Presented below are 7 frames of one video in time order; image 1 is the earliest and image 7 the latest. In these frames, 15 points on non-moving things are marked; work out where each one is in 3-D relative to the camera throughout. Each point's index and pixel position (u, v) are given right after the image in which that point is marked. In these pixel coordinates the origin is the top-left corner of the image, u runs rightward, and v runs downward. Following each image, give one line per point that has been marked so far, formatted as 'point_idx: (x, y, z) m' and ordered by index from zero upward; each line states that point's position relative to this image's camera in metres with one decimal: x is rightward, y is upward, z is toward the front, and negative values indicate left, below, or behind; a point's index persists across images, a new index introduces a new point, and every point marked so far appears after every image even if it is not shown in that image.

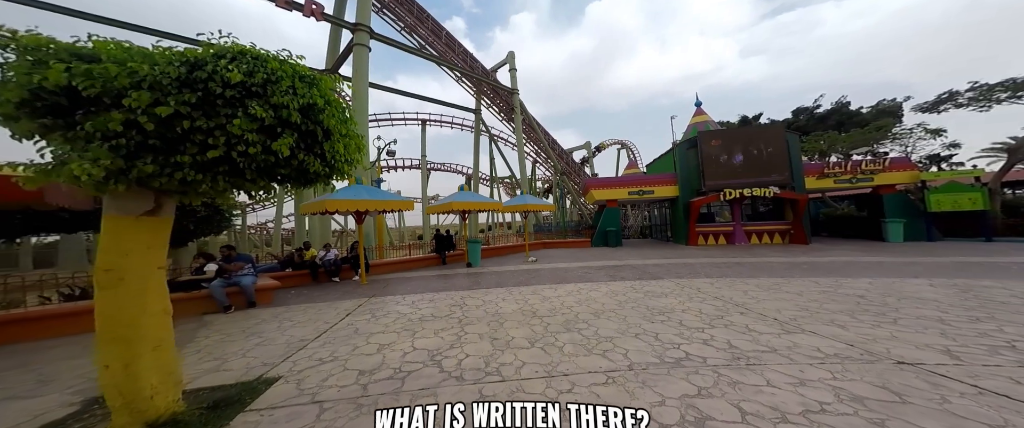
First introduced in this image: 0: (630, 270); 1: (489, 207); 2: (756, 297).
0: (+3.5, -1.7, +8.6) m
1: (-0.9, +0.3, +10.6) m
2: (+4.5, -1.5, +5.3) m
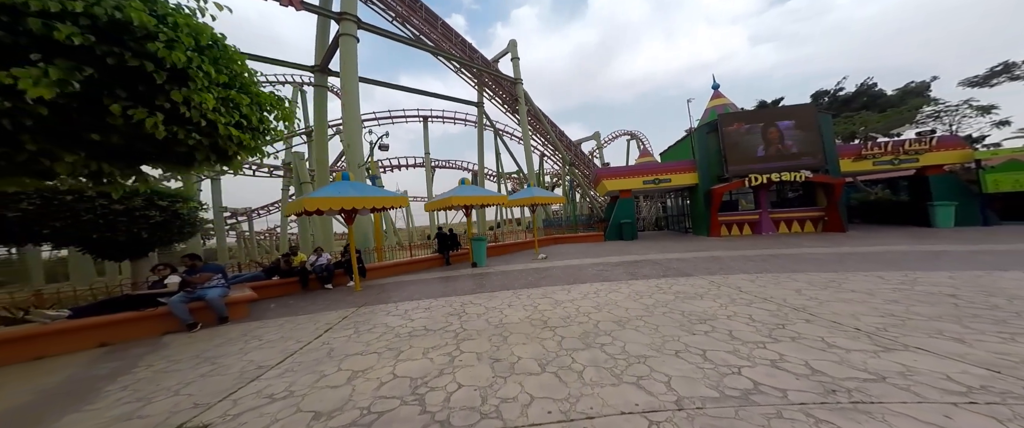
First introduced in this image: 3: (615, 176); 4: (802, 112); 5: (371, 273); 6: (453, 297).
0: (+3.7, -1.4, +7.7) m
1: (-0.7, +0.4, +9.7) m
2: (+4.6, -1.3, +4.3) m
3: (+5.4, +2.0, +14.5) m
4: (+12.7, +4.4, +12.1) m
5: (-4.3, -1.8, +8.8) m
6: (-1.2, -1.7, +6.0) m
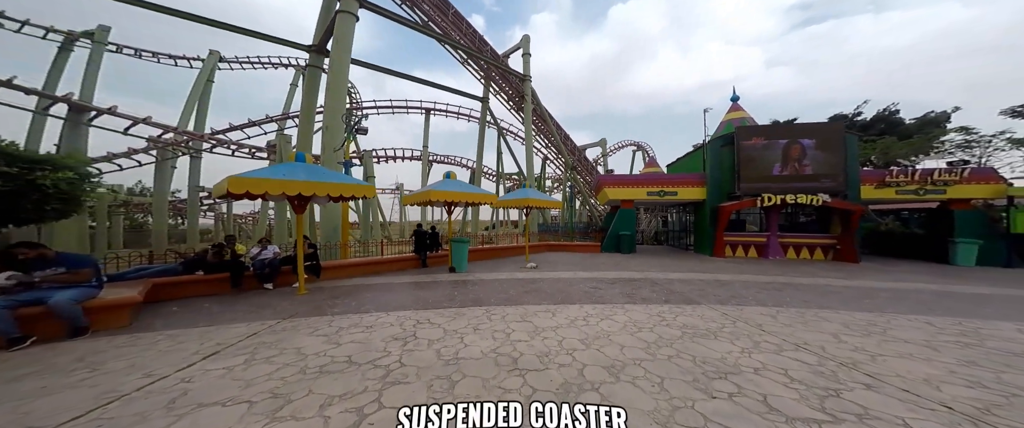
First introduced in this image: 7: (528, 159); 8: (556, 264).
0: (+3.1, -1.7, +6.6) m
1: (-1.2, +0.4, +8.6) m
2: (+4.1, -1.6, +3.3) m
3: (+4.9, +1.4, +13.6) m
4: (+12.3, +3.4, +11.4) m
5: (-5.0, -1.6, +7.6) m
6: (-1.8, -1.7, +4.9) m
7: (+0.9, +3.0, +16.4) m
8: (+1.4, -1.8, +10.2) m
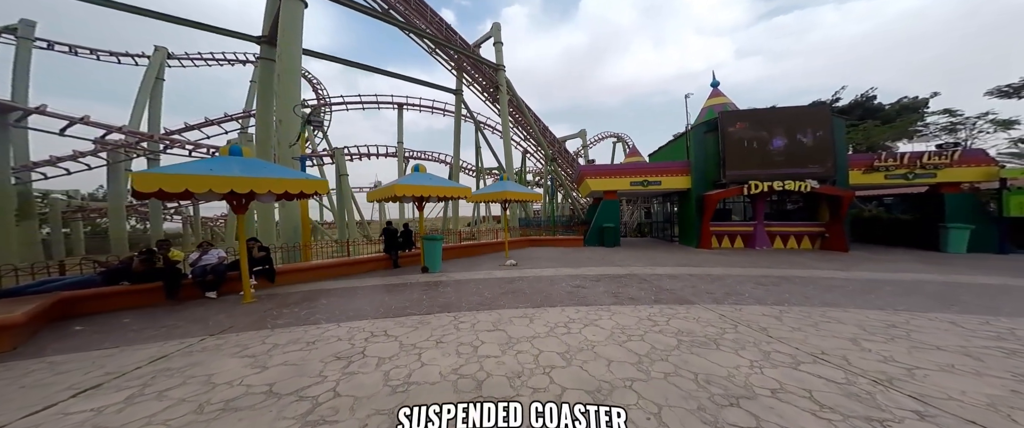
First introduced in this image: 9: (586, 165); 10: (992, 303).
0: (+2.7, -1.5, +6.1) m
1: (-1.7, +0.6, +7.9) m
2: (+3.7, -1.4, +2.8) m
3: (+4.2, +1.8, +13.0) m
4: (+11.7, +3.8, +11.0) m
5: (-5.4, -1.5, +6.9) m
6: (-2.1, -1.6, +4.2) m
7: (+0.2, +3.3, +15.7) m
8: (+0.9, -1.5, +9.6) m
9: (+3.7, +2.2, +13.3) m
10: (+7.7, -1.4, +4.6) m
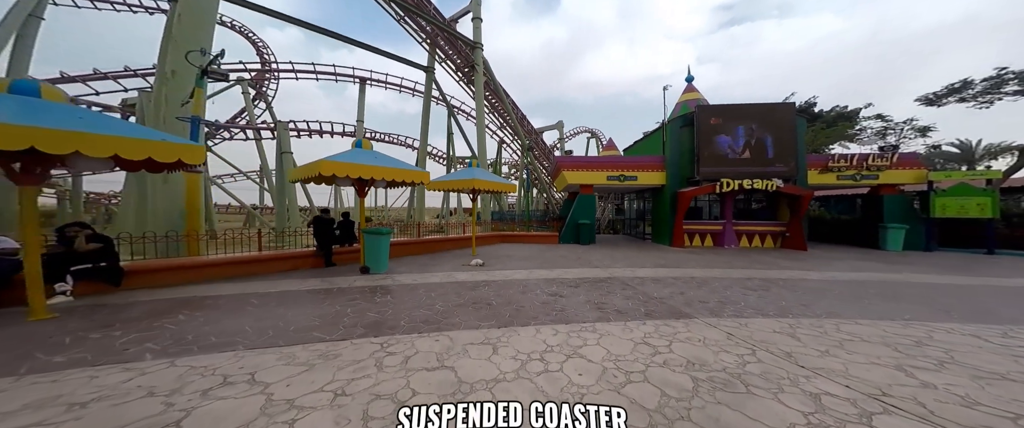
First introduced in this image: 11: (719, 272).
0: (+2.0, -1.4, +5.3) m
1: (-2.6, +0.8, +6.5) m
2: (+3.4, -1.4, +2.1) m
3: (+2.7, +2.0, +12.2) m
4: (+10.4, +3.9, +11.2) m
5: (-6.1, -1.3, +5.0) m
6: (-2.6, -1.4, +2.8) m
7: (-1.6, +3.6, +14.4) m
8: (-0.2, -1.3, +8.5) m
9: (+2.2, +2.4, +12.4) m
10: (+7.1, -1.4, +4.4) m
11: (+4.9, -1.4, +6.9) m
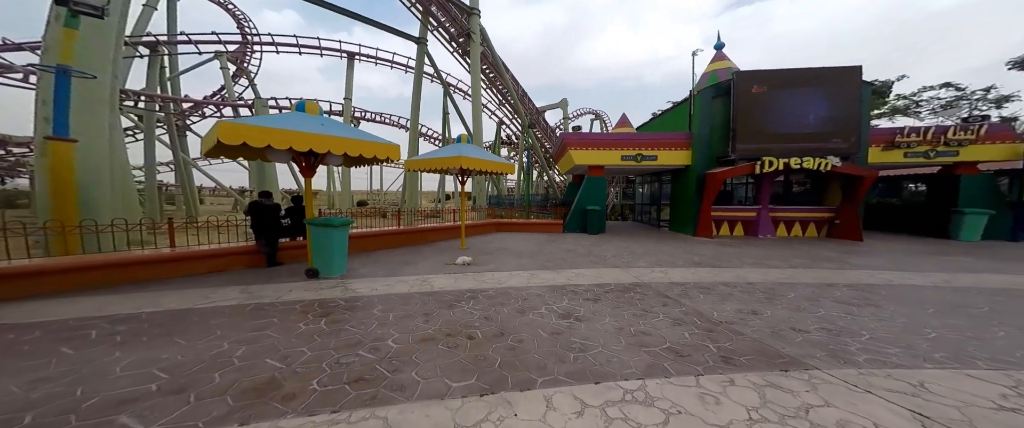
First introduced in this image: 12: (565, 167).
0: (+2.0, -1.2, +3.6) m
1: (-2.6, +1.0, +4.8) m
2: (+3.4, -1.3, +0.4) m
3: (+2.7, +2.5, +10.4) m
4: (+10.4, +4.4, +9.3) m
5: (-6.1, -1.1, +3.4) m
6: (-2.6, -1.3, +1.2) m
7: (-1.6, +4.2, +12.6) m
8: (-0.2, -1.0, +6.9) m
9: (+2.1, +2.9, +10.6) m
10: (+7.1, -1.2, +2.7) m
11: (+4.9, -1.1, +5.2) m
12: (+2.3, +2.0, +12.0) m
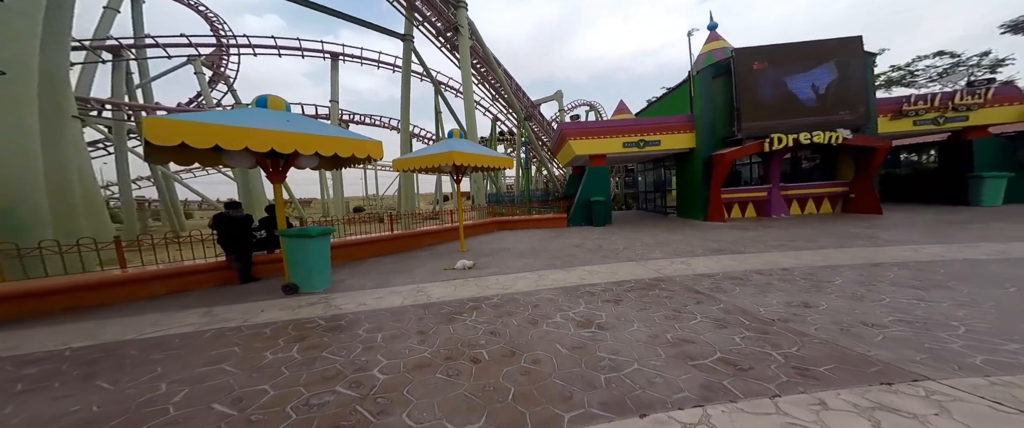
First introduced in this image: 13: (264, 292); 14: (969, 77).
0: (+2.1, -1.0, +3.1) m
1: (-2.6, +0.9, +4.2) m
2: (+3.6, -1.0, -0.1) m
3: (+2.5, +2.7, +9.9) m
4: (+10.1, +5.1, +8.8) m
5: (-6.0, -1.4, +2.7) m
6: (-2.4, -1.4, +0.6) m
7: (-1.9, +4.1, +12.0) m
8: (-0.2, -0.9, +6.3) m
9: (+1.9, +3.2, +10.1) m
10: (+7.2, -0.7, +2.2) m
11: (+5.0, -0.7, +4.7) m
12: (+2.1, +2.2, +11.5) m
13: (-3.6, -1.3, +4.2) m
14: (+23.2, +7.0, +14.7) m
